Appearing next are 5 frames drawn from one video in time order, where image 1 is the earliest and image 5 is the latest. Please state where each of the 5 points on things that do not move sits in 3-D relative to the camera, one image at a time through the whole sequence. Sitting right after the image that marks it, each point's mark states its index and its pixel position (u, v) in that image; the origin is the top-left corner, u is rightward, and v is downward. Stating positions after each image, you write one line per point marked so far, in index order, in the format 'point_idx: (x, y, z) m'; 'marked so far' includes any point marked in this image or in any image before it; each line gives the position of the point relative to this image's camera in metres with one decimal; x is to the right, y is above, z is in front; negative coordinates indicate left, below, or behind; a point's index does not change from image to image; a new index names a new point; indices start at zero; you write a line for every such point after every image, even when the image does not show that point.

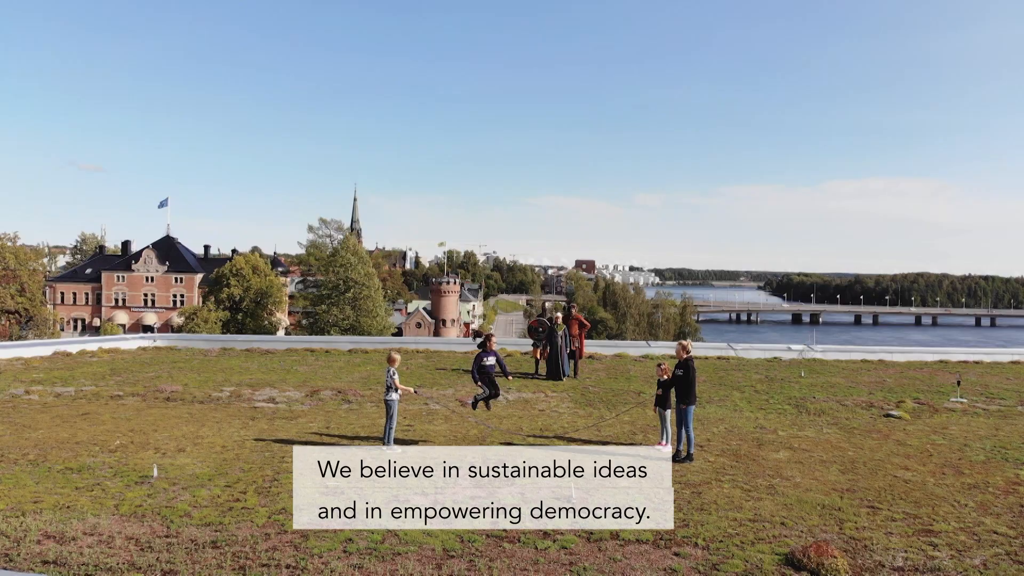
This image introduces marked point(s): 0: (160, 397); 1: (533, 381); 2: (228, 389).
0: (-6.8, -2.1, +12.2) m
1: (+0.5, -2.0, +13.8) m
2: (-5.7, -2.0, +12.8) m
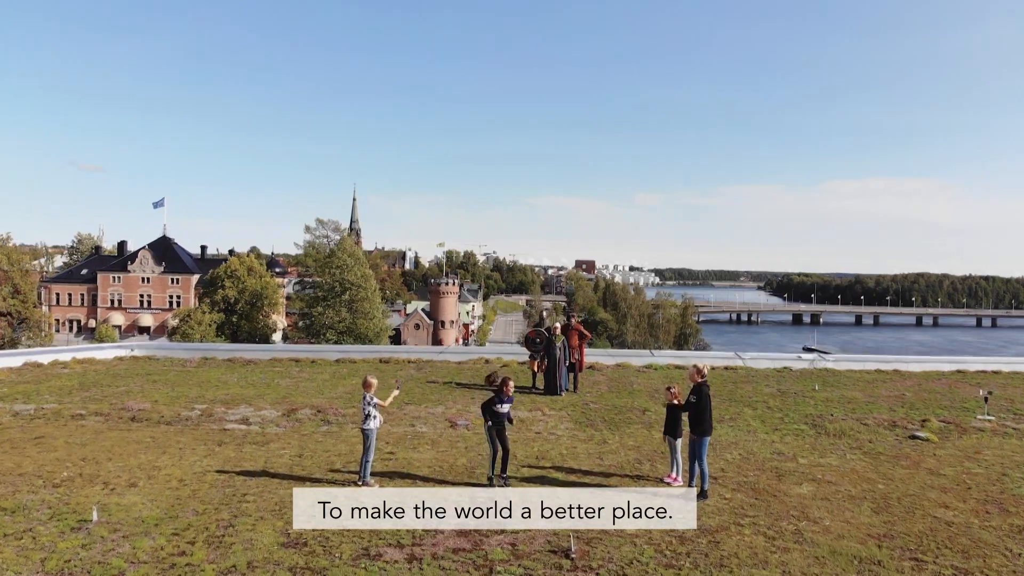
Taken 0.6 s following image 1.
0: (-6.9, -2.3, +11.2) m
1: (+0.4, -2.2, +12.9) m
2: (-5.8, -2.2, +11.8) m
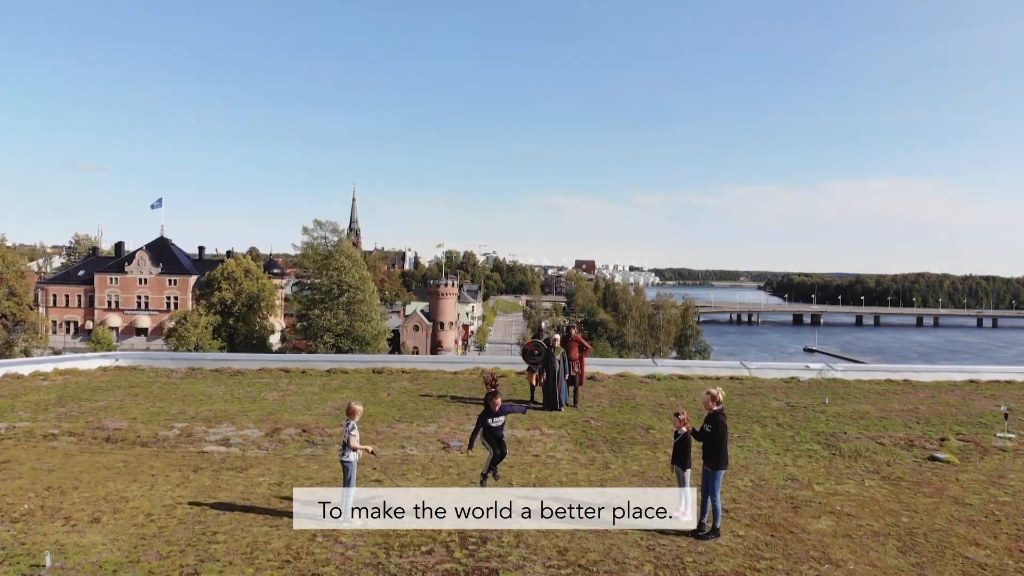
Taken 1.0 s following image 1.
0: (-6.9, -2.5, +10.6) m
1: (+0.3, -2.4, +12.3) m
2: (-5.9, -2.4, +11.2) m
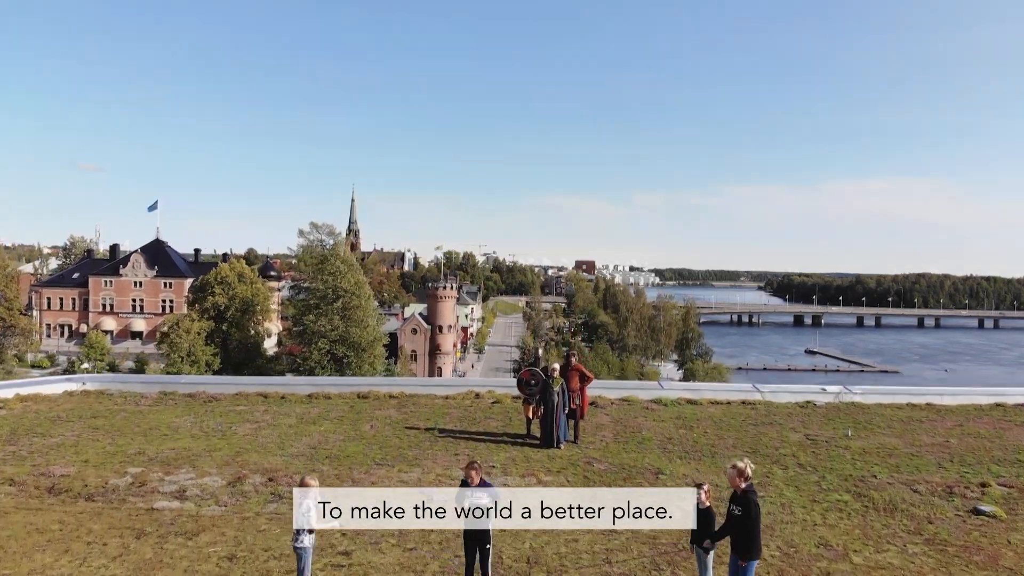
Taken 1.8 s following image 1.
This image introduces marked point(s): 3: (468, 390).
0: (-7.0, -3.0, +9.5) m
1: (+0.2, -2.9, +11.1) m
2: (-6.0, -2.9, +10.1) m
3: (-1.1, -2.6, +16.1) m
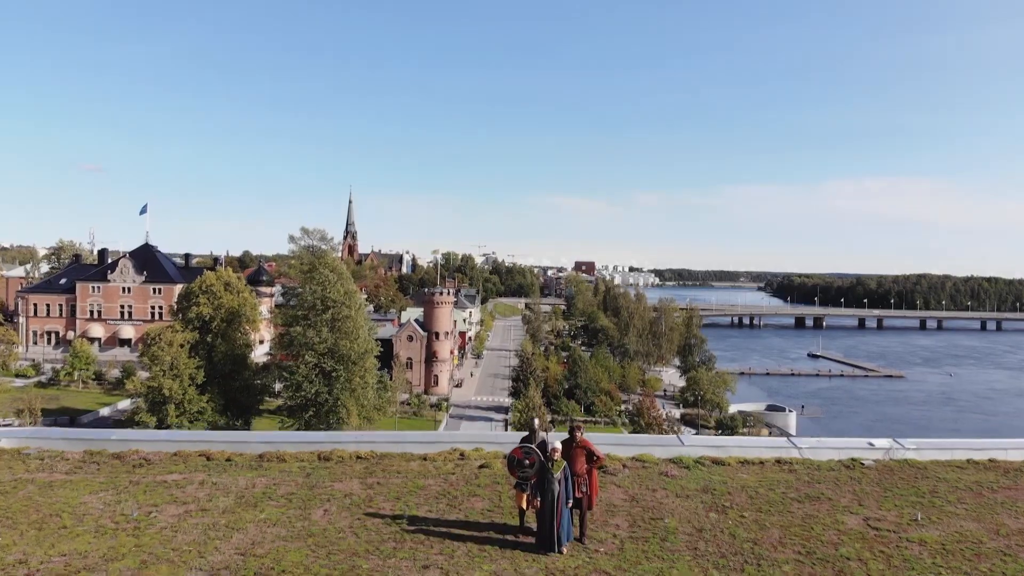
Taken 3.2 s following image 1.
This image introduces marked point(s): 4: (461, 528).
0: (-7.2, -3.8, +7.0) m
1: (0.0, -3.7, +8.6) m
2: (-6.2, -3.7, +7.6) m
3: (-1.3, -3.4, +13.6) m
4: (-0.9, -3.8, +9.8) m
